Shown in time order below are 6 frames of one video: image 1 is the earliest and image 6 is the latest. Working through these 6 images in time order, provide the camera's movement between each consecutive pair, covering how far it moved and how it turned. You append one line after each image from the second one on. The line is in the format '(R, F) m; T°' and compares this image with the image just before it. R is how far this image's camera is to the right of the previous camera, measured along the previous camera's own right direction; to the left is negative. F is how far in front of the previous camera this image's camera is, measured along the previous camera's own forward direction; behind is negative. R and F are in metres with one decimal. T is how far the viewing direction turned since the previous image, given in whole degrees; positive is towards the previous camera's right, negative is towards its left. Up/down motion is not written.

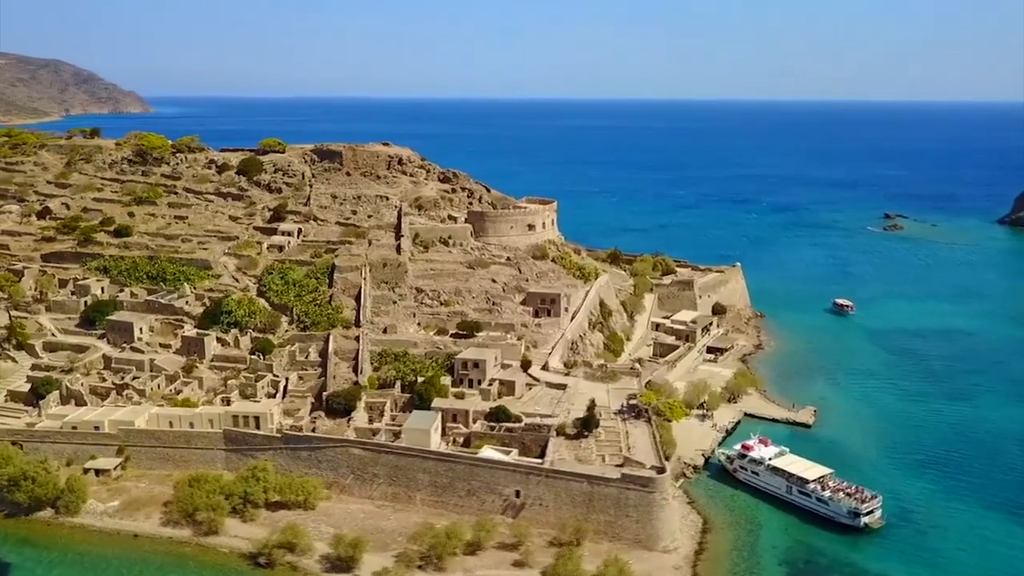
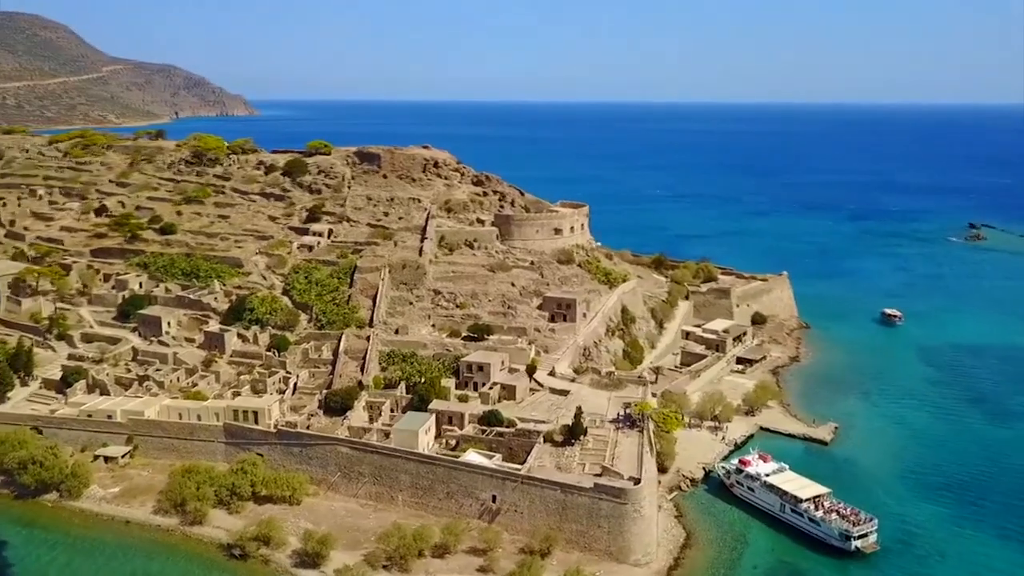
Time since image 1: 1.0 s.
(+3.1, +0.3) m; -6°
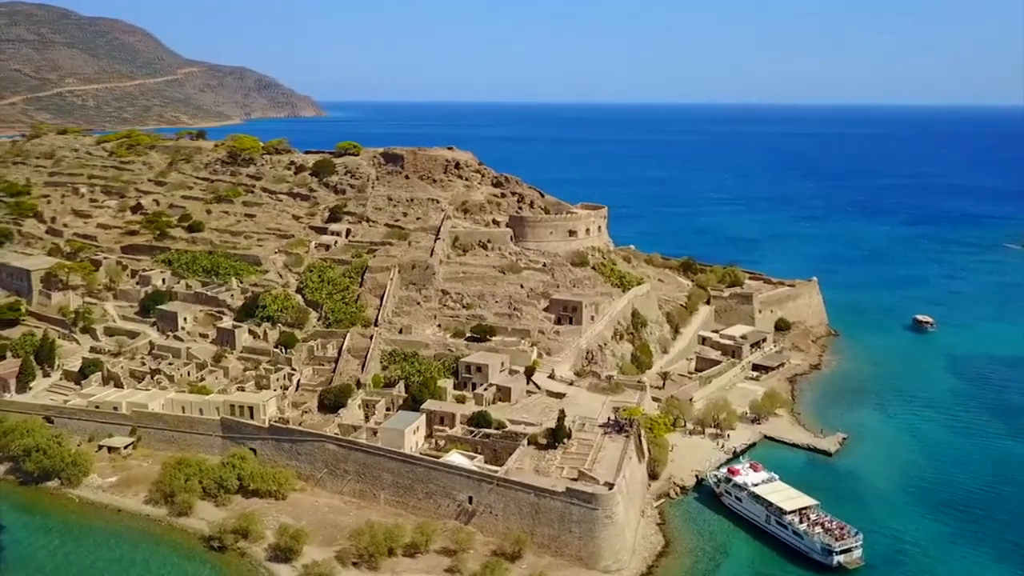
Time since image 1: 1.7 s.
(+2.4, +0.1) m; -4°
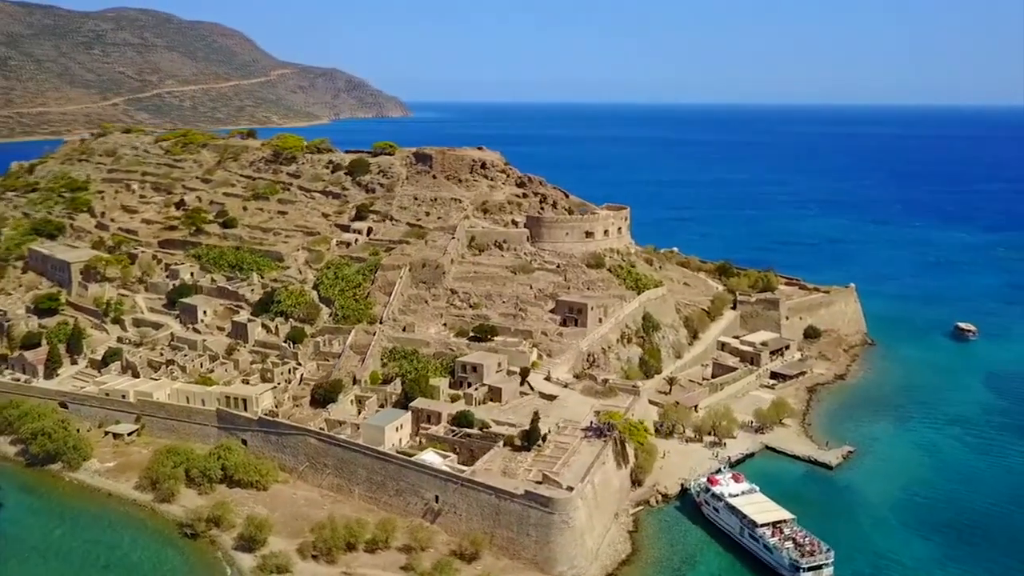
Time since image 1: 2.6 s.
(+3.2, +0.3) m; -5°
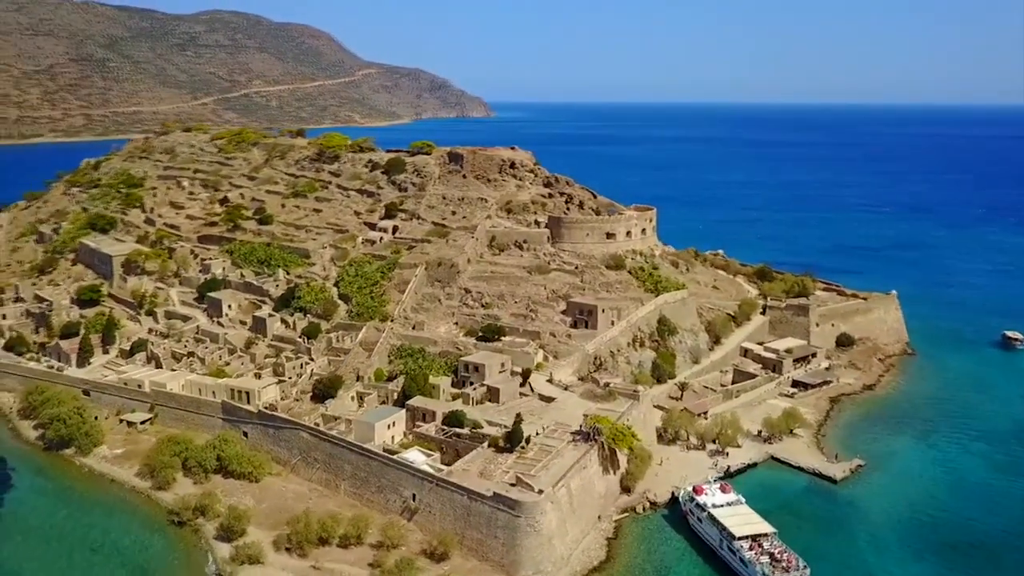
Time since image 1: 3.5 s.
(+2.8, +0.3) m; -5°
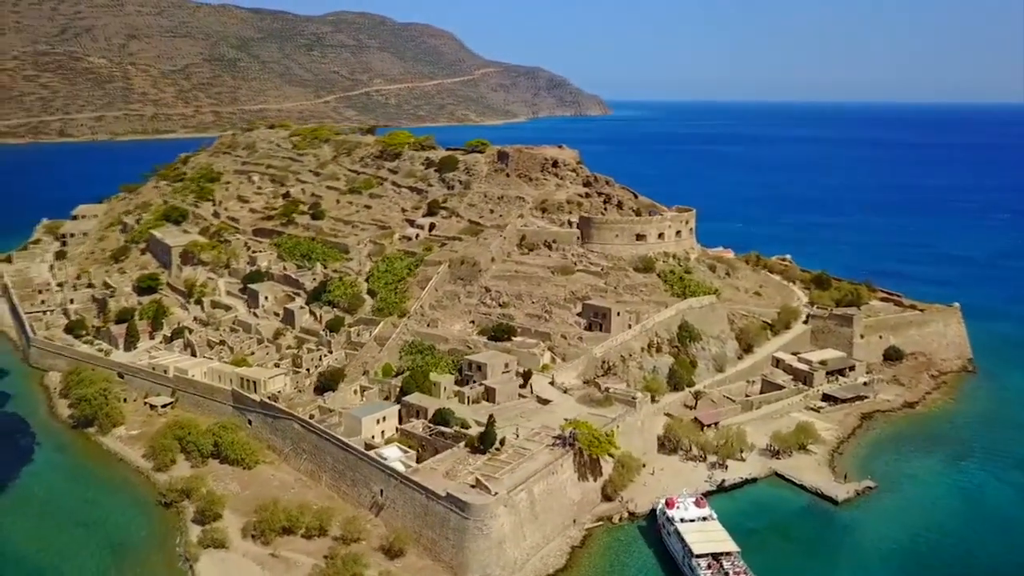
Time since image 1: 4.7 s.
(+4.0, +0.5) m; -8°
